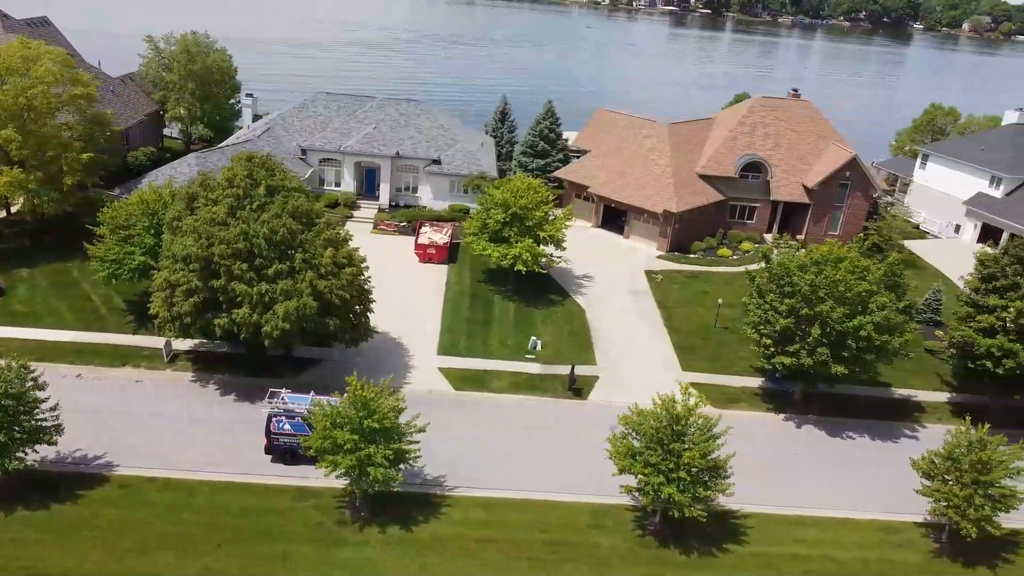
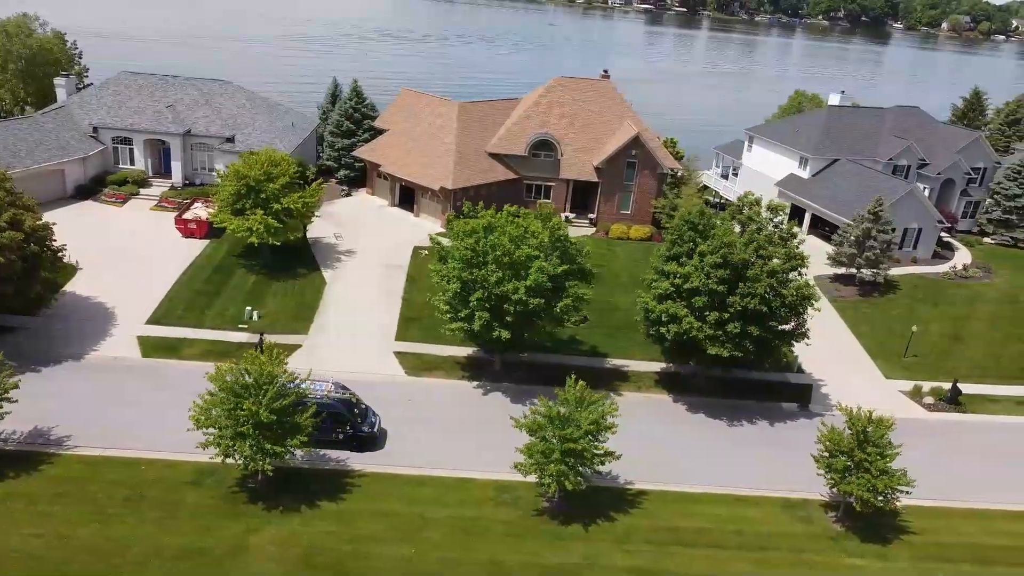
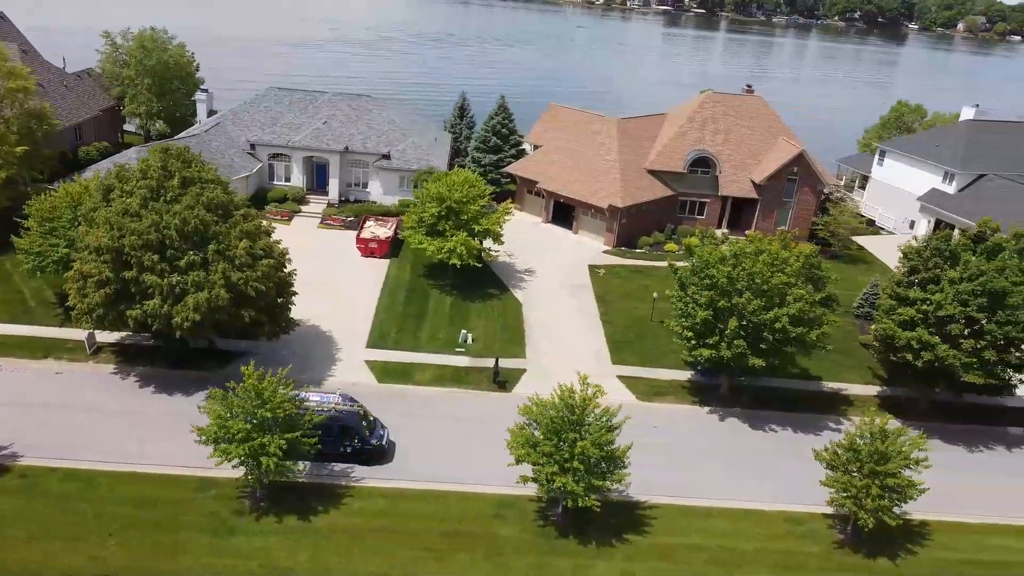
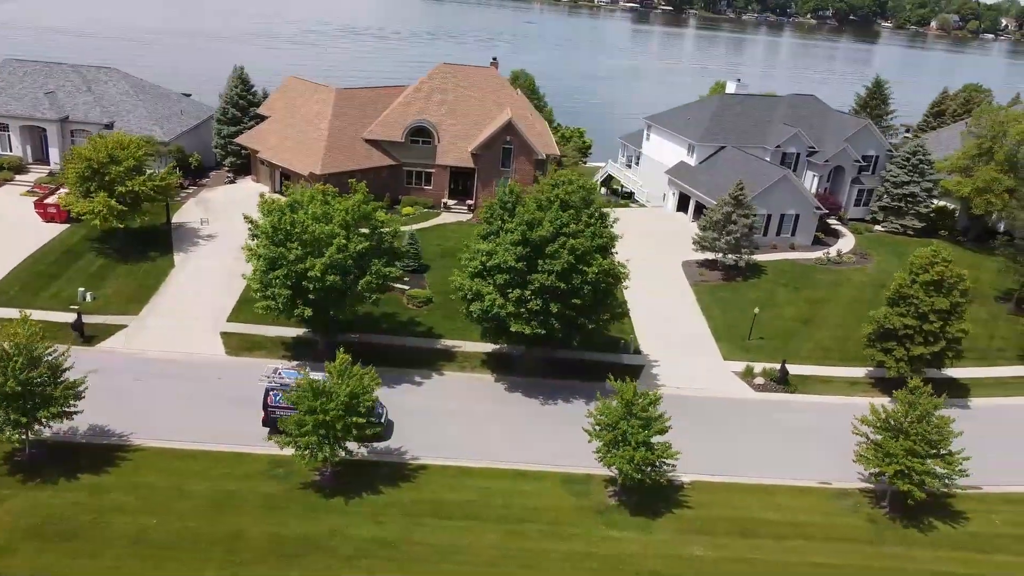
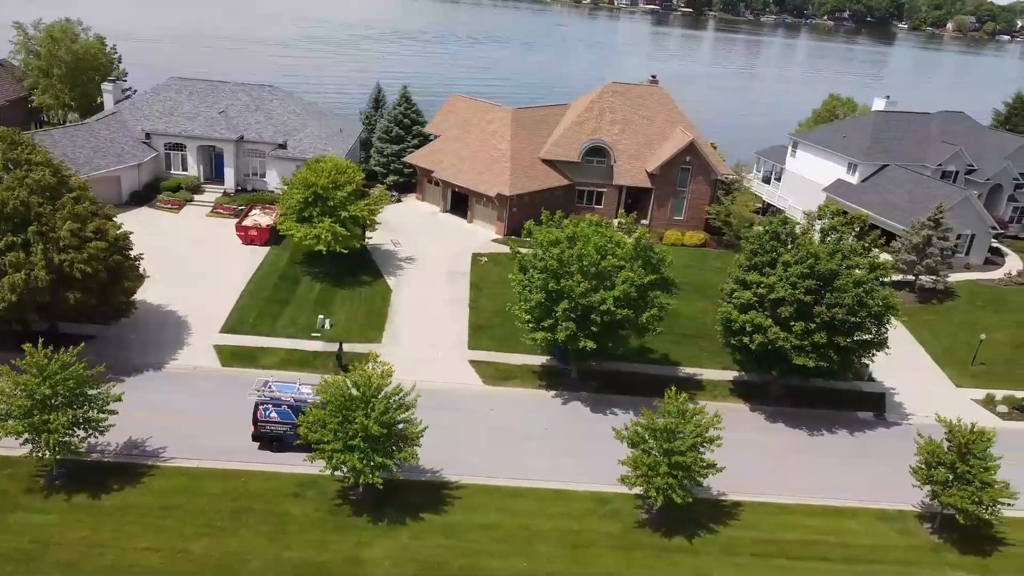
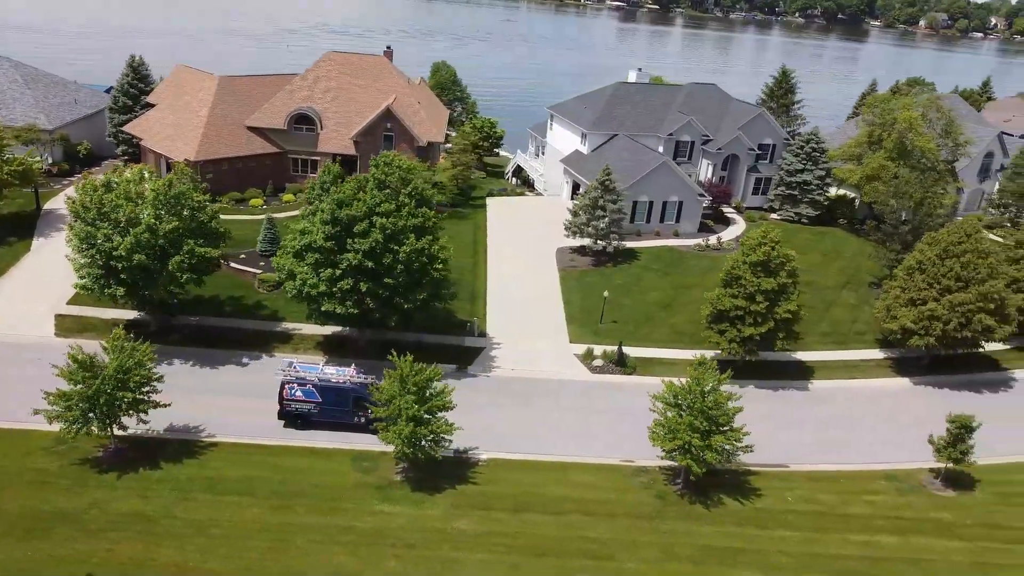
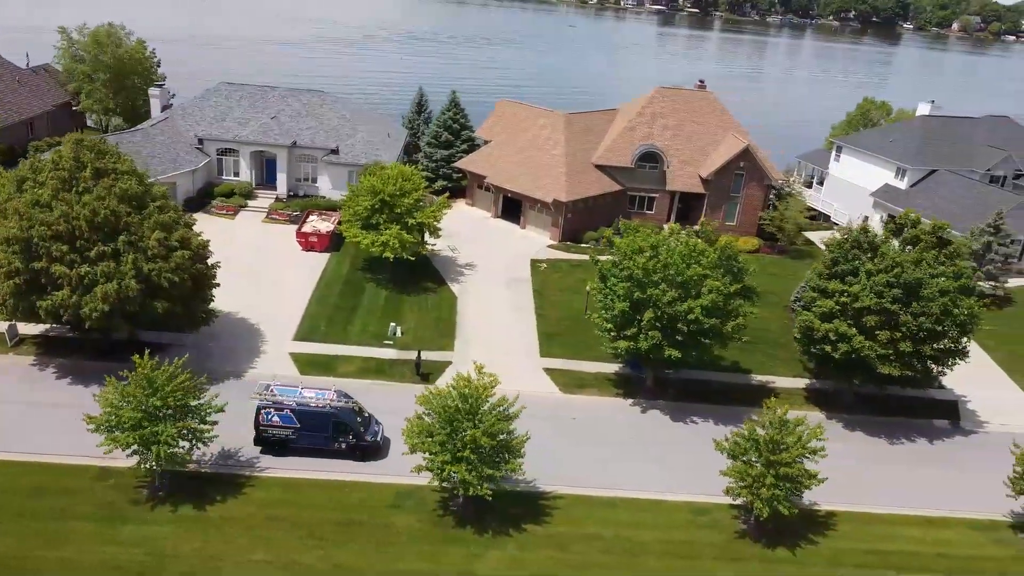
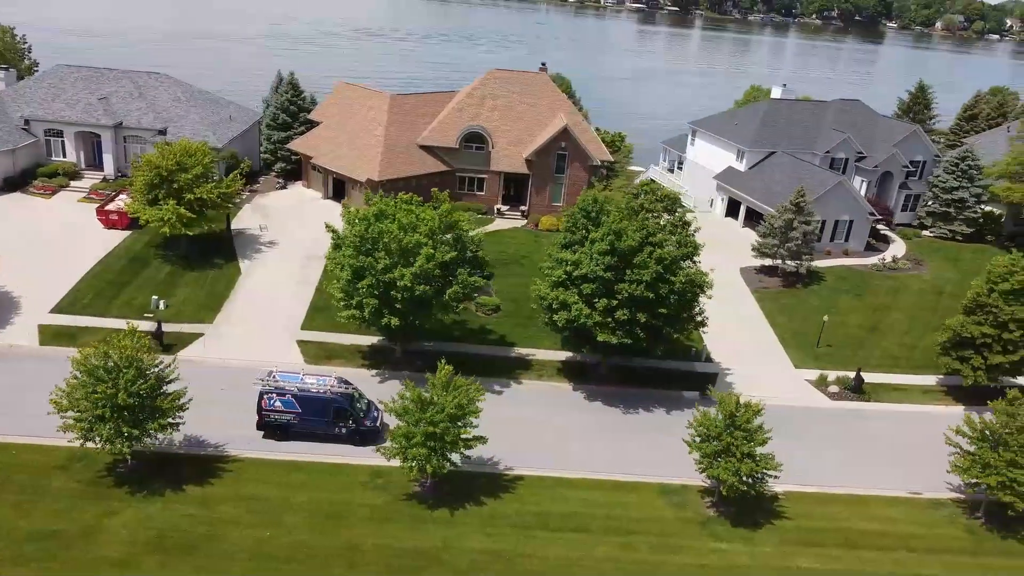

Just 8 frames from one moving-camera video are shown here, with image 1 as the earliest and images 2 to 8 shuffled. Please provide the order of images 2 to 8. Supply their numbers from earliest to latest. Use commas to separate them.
3, 7, 5, 2, 8, 4, 6
